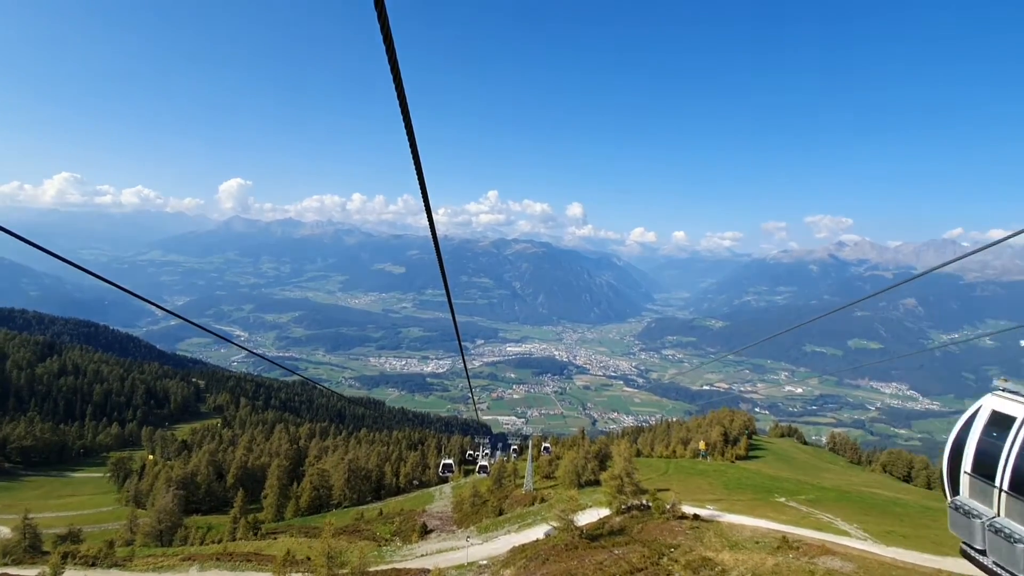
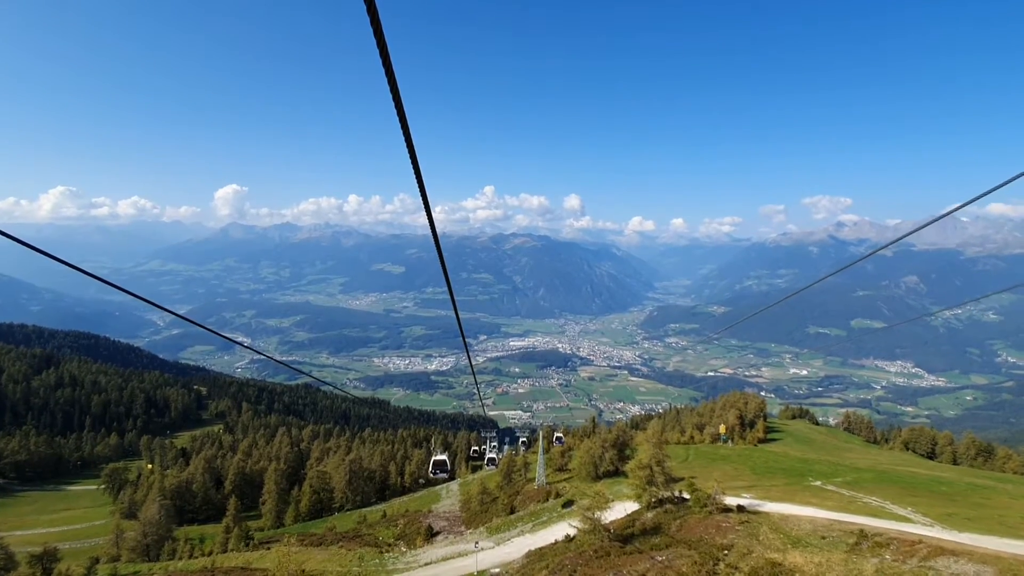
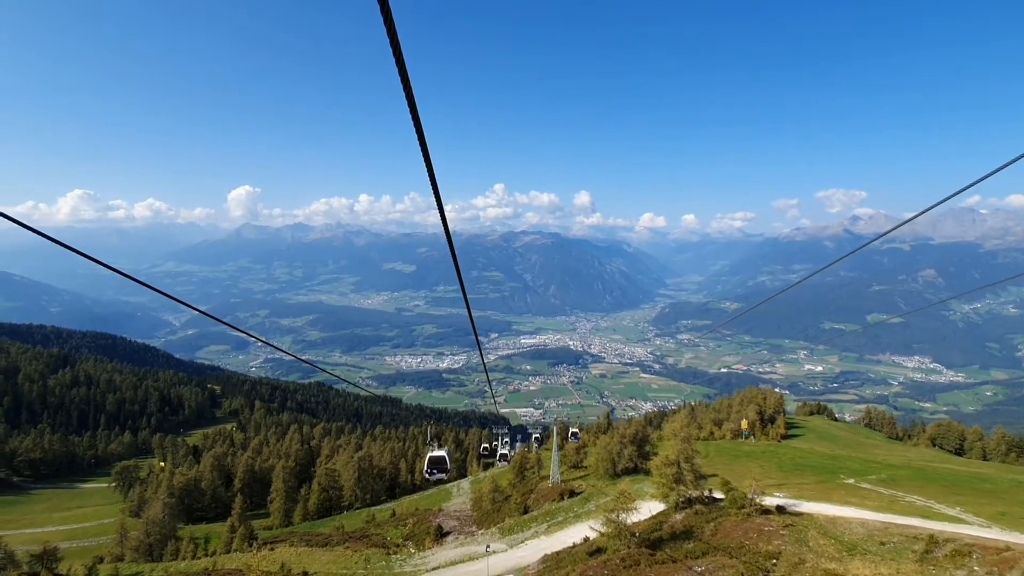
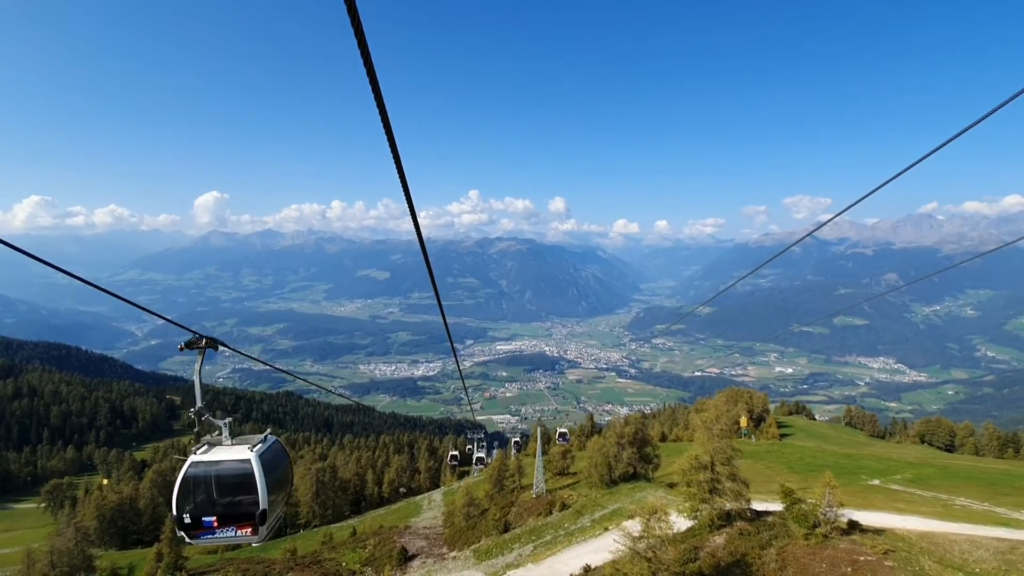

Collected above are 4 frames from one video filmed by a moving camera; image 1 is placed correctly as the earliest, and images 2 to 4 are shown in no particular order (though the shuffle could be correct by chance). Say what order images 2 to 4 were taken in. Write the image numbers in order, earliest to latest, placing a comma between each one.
2, 3, 4
